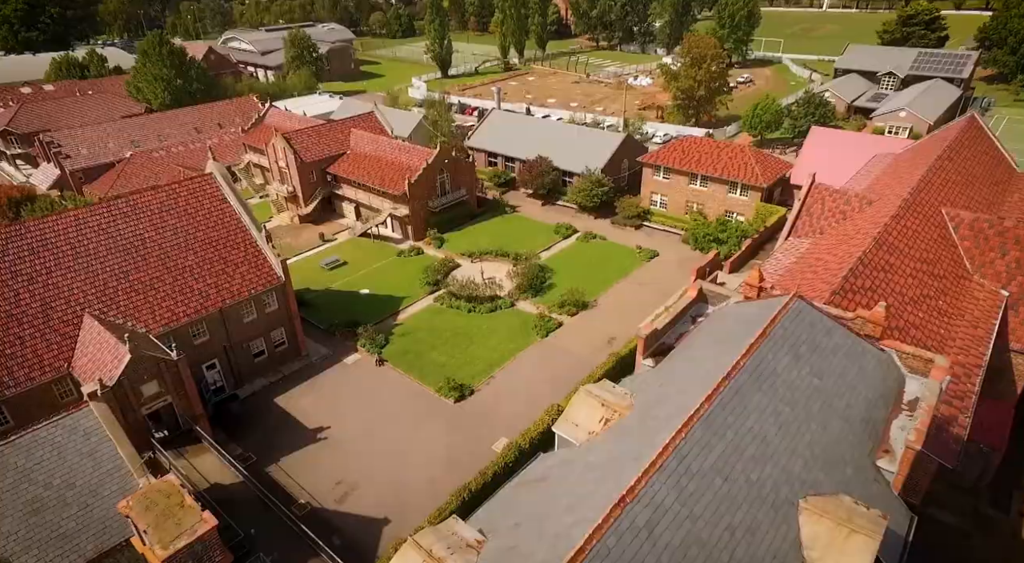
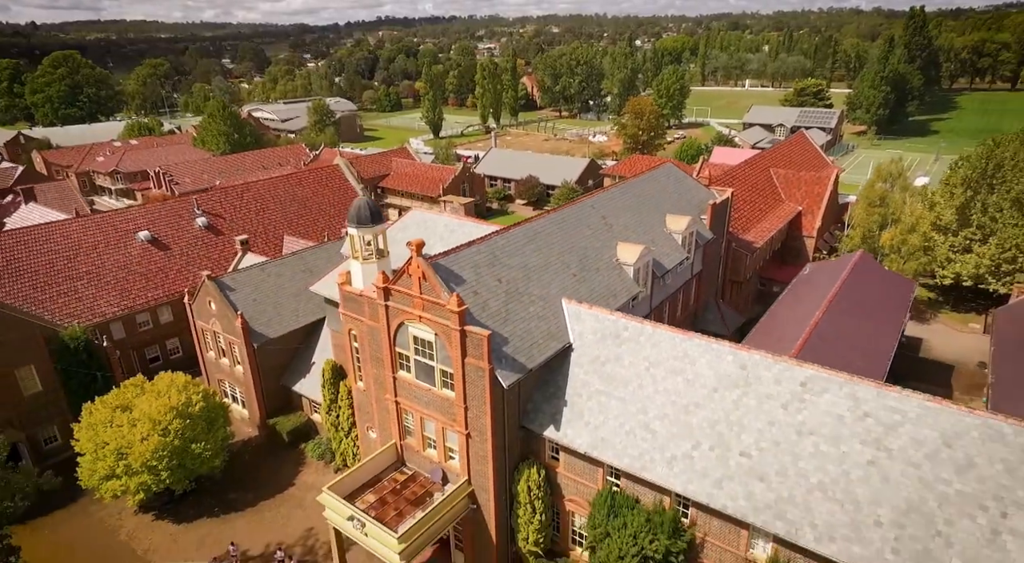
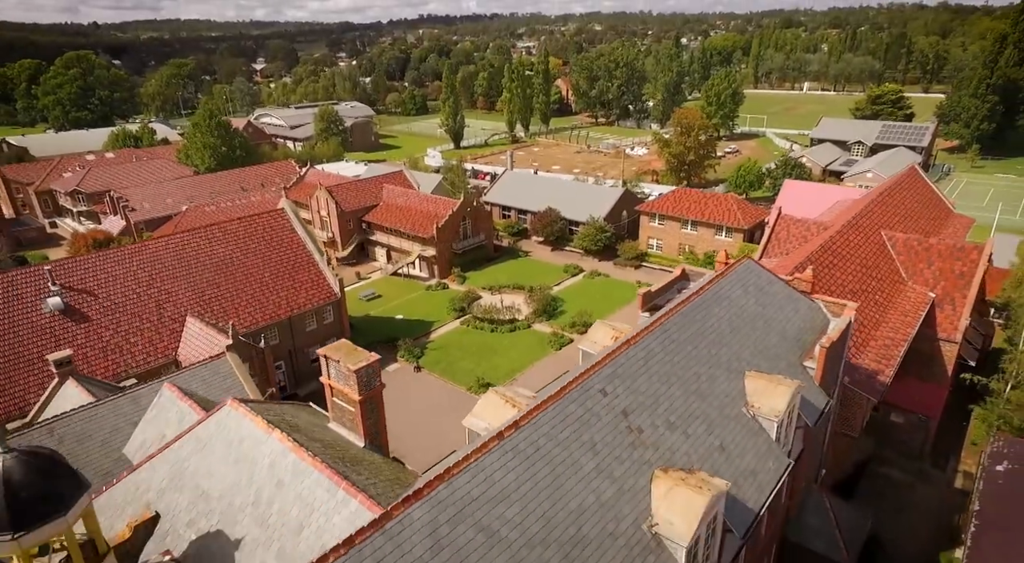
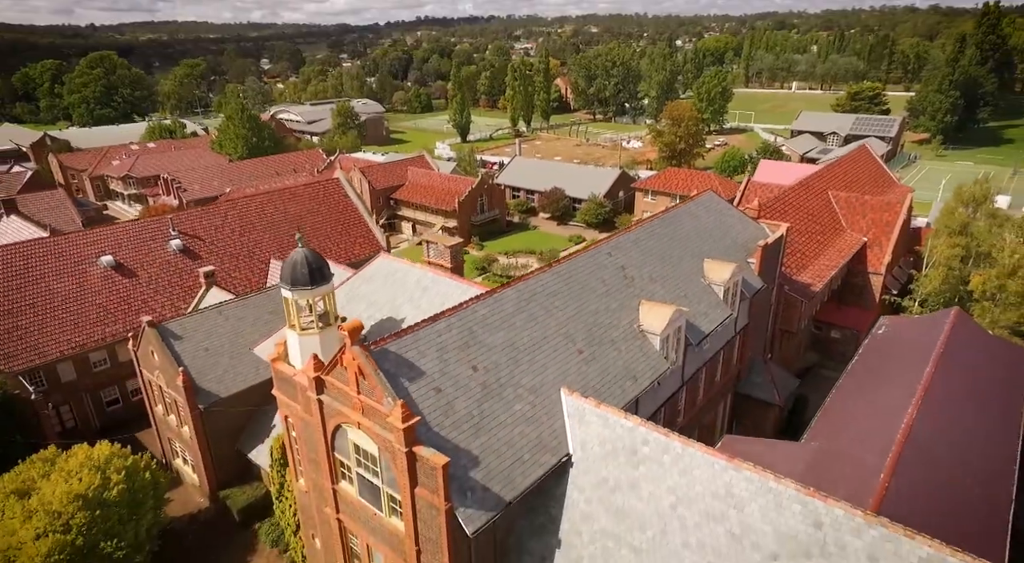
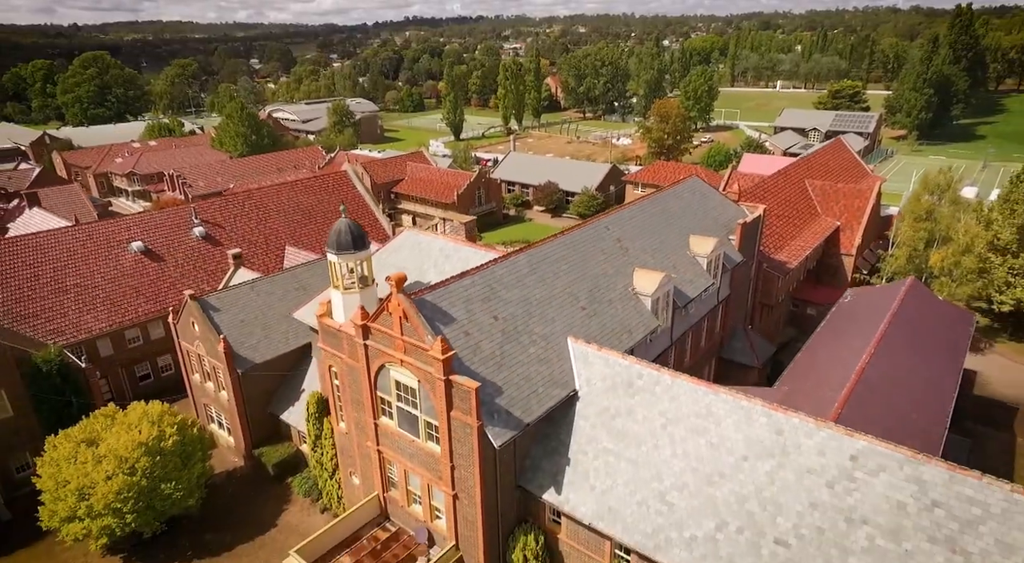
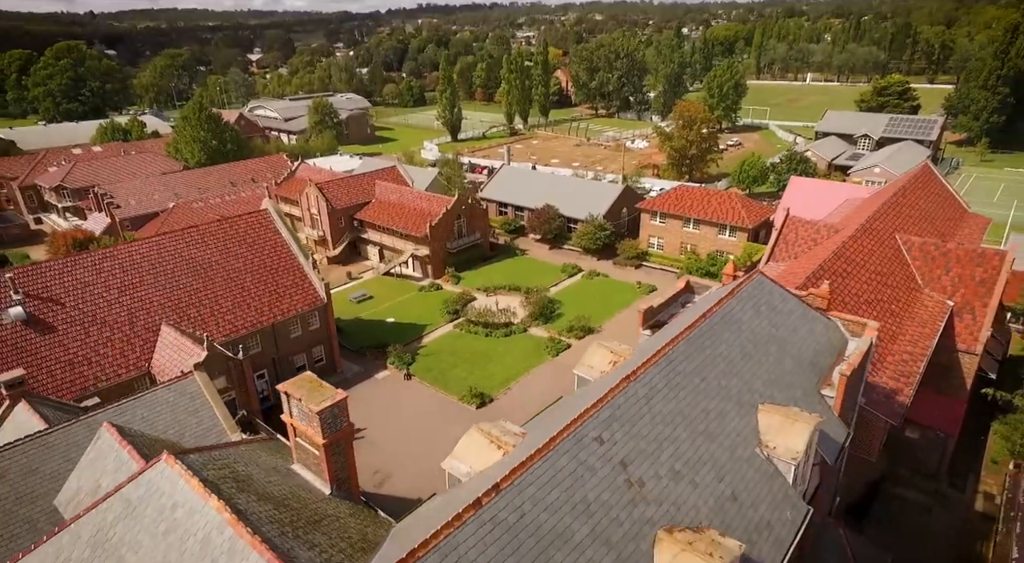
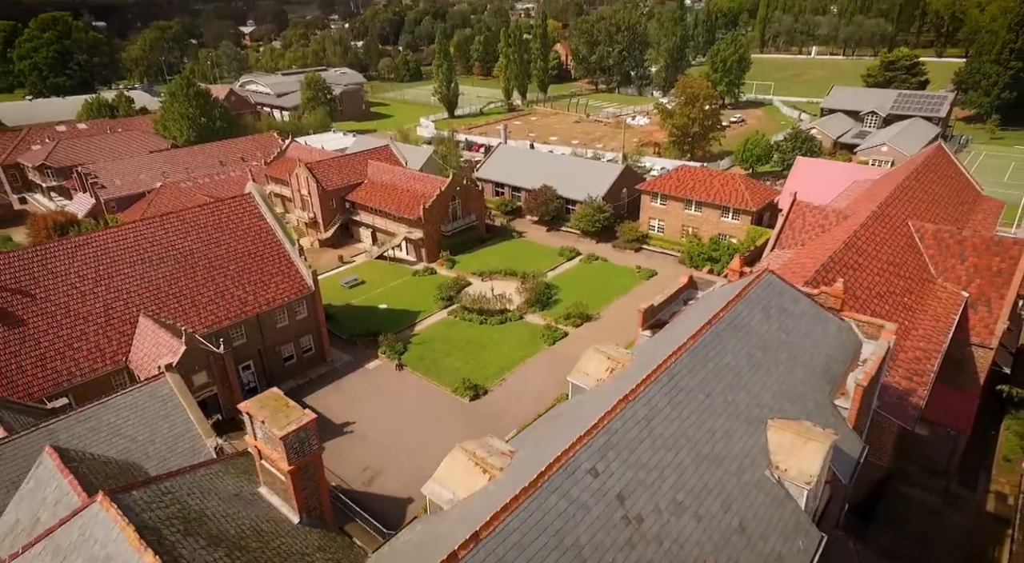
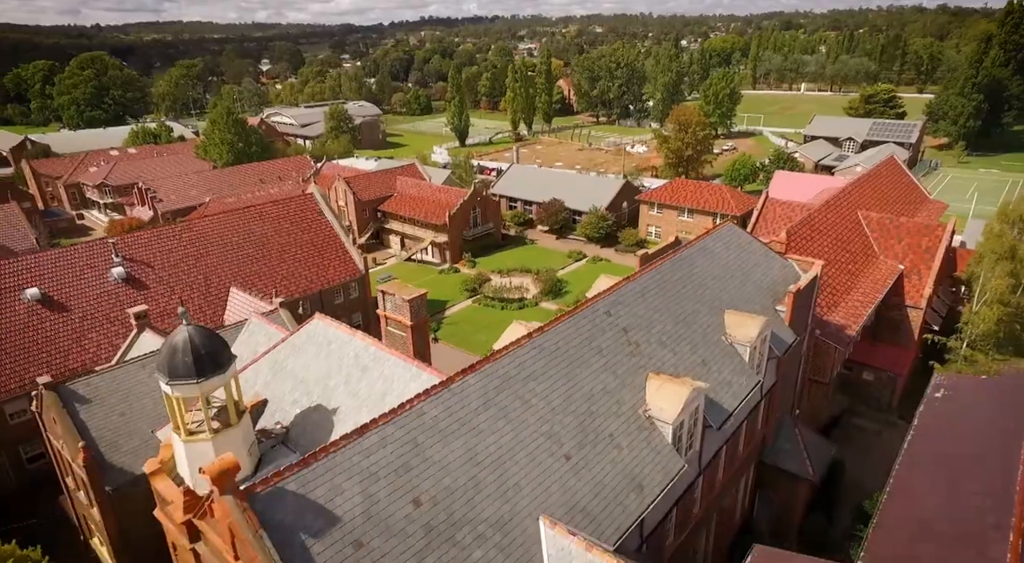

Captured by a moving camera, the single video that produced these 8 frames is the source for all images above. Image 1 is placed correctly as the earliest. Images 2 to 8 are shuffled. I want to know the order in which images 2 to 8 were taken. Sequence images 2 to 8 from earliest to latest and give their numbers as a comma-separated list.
7, 6, 3, 8, 4, 5, 2
